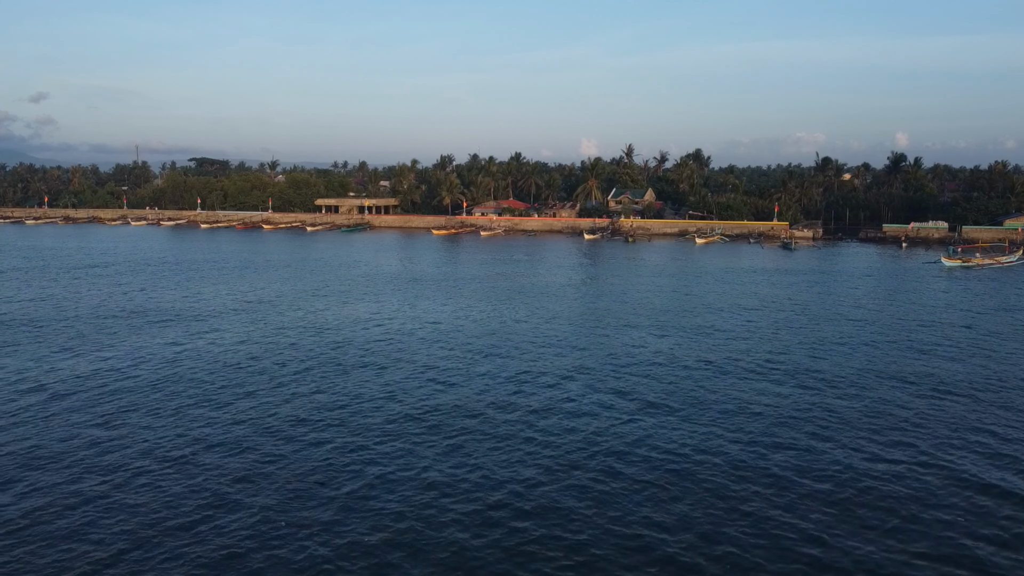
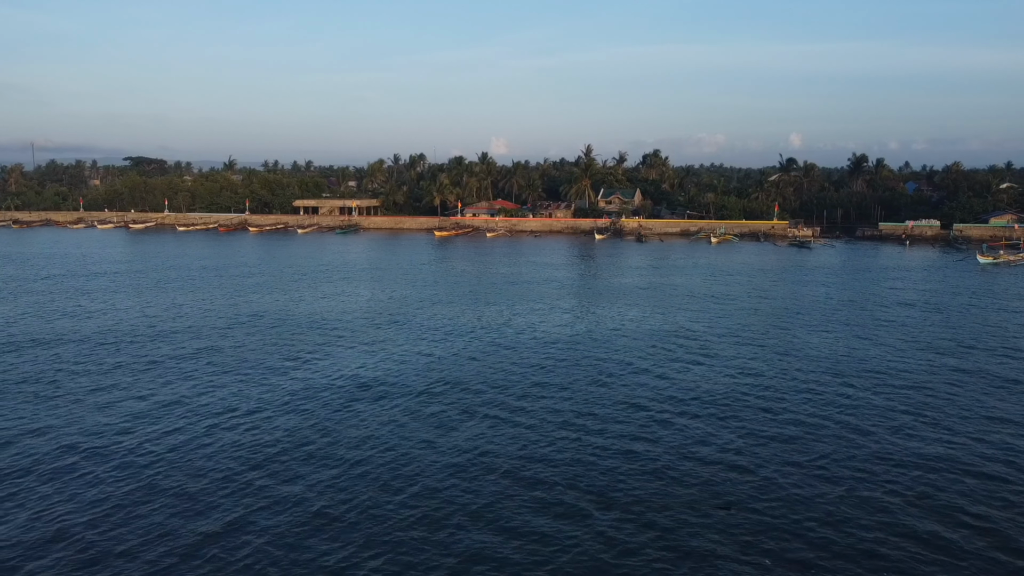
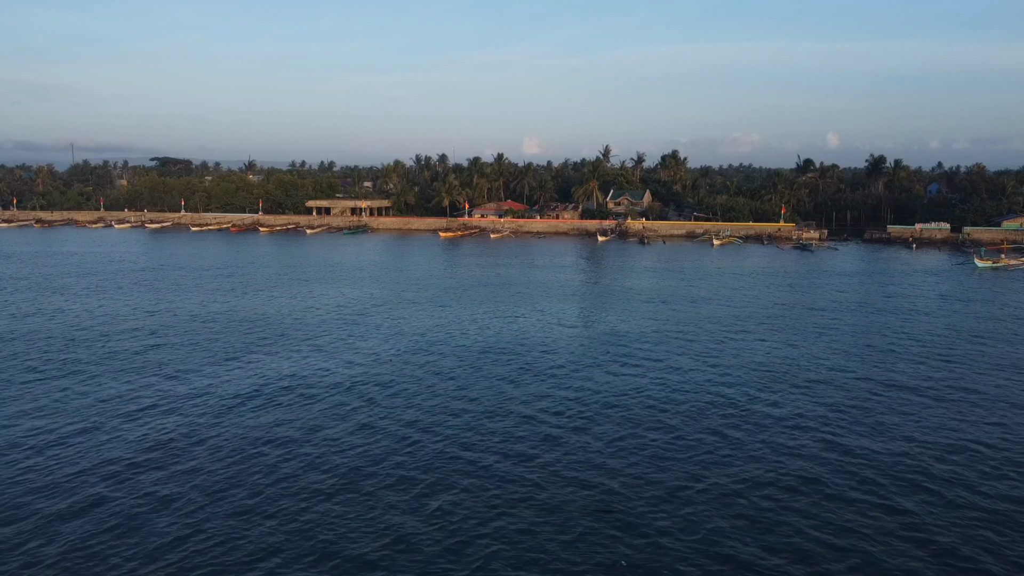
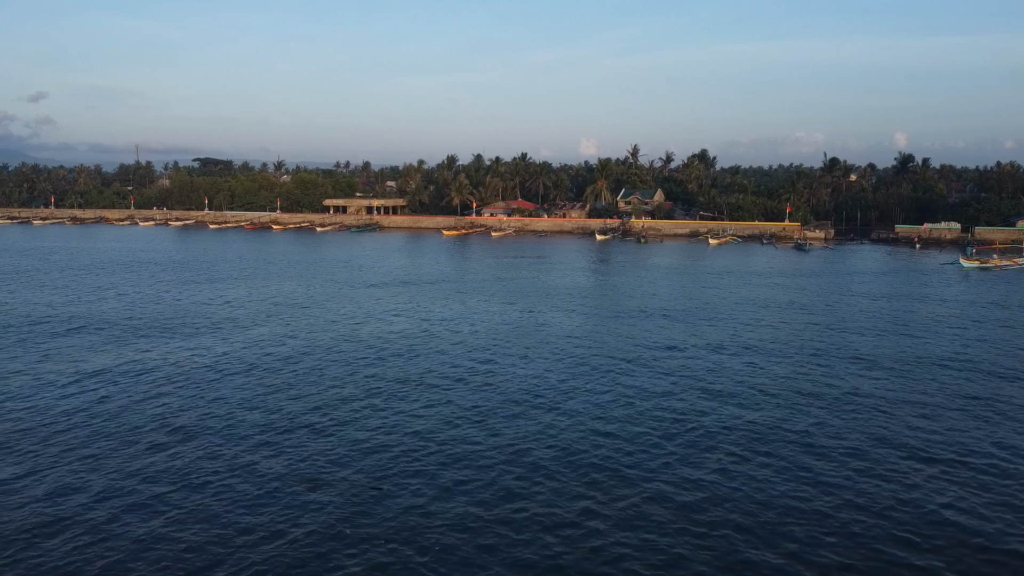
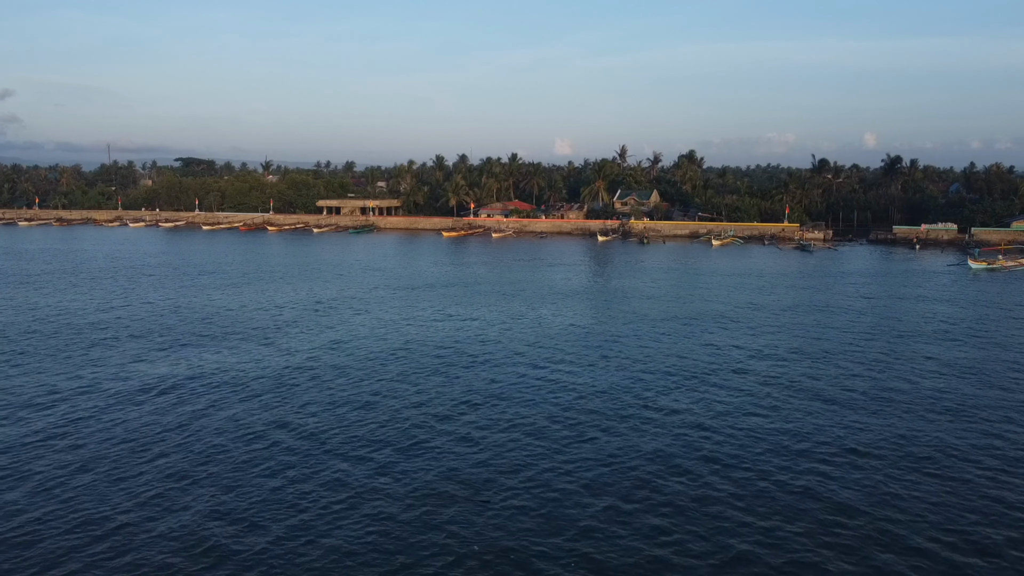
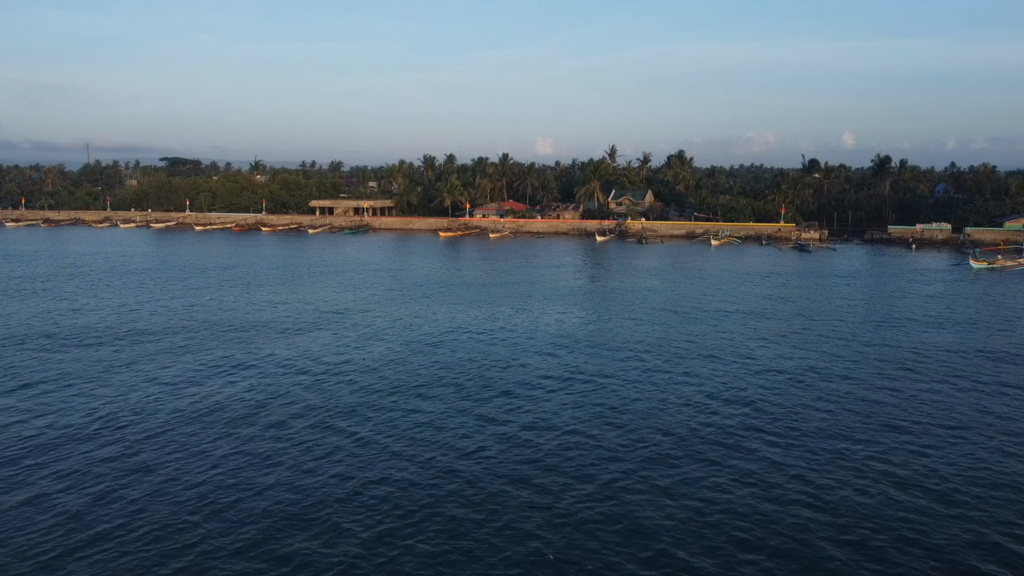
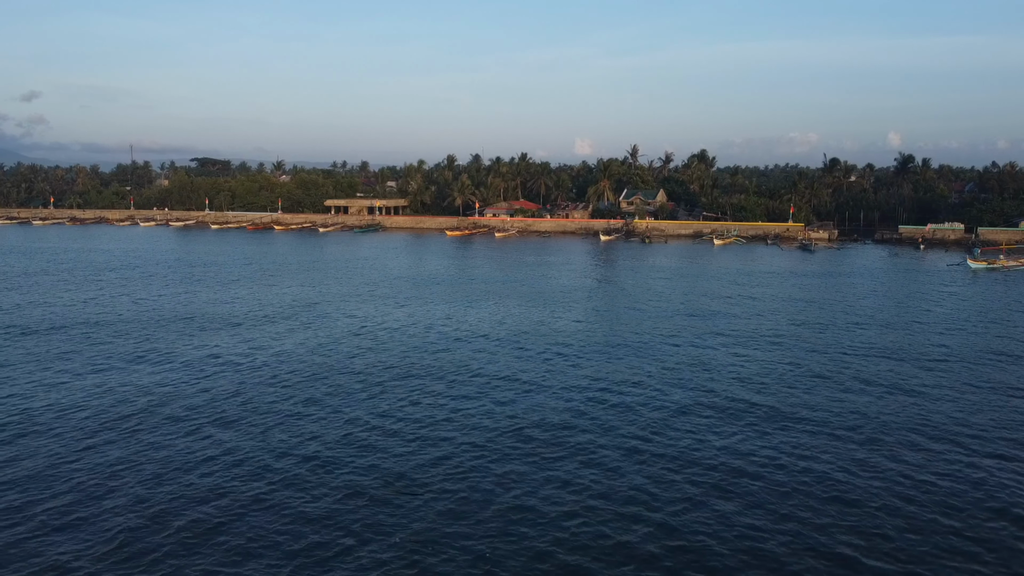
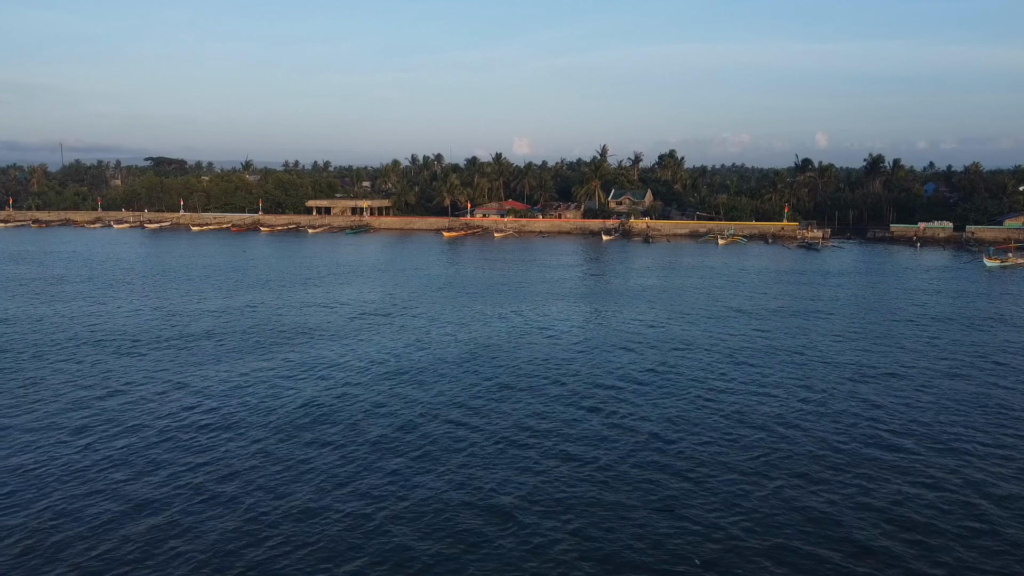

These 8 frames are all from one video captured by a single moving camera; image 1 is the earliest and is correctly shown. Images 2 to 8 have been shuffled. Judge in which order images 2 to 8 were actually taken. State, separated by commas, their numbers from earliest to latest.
4, 7, 5, 6, 3, 8, 2
